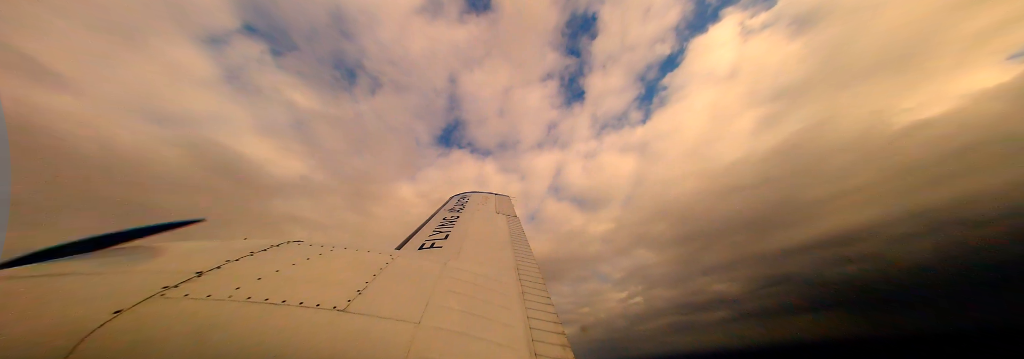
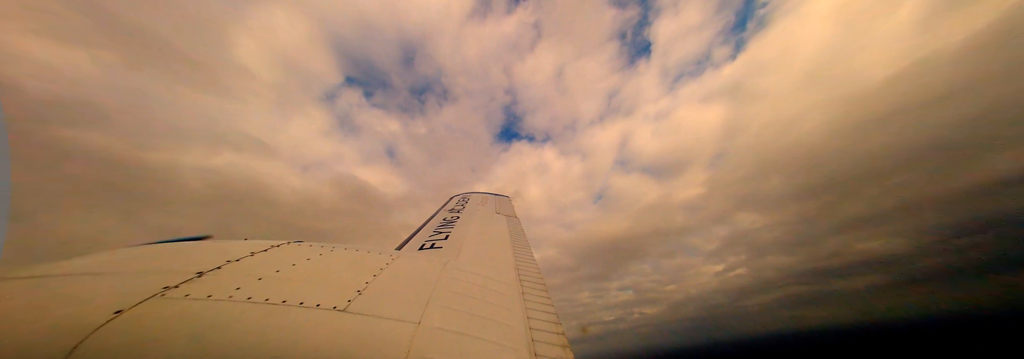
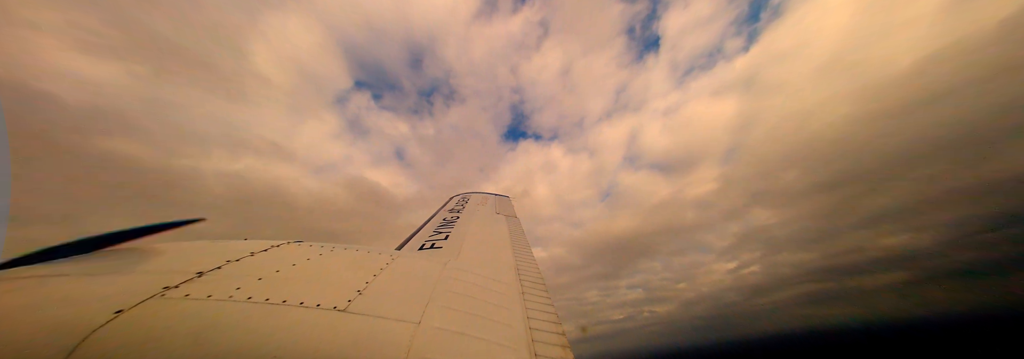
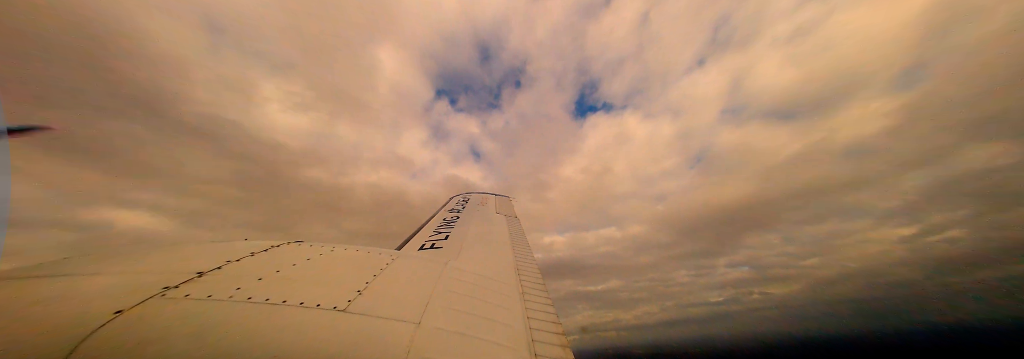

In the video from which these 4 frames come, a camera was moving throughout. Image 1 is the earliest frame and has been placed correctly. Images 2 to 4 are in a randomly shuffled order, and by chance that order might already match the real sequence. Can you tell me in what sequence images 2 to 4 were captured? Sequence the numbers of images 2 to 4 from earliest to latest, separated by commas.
2, 3, 4
